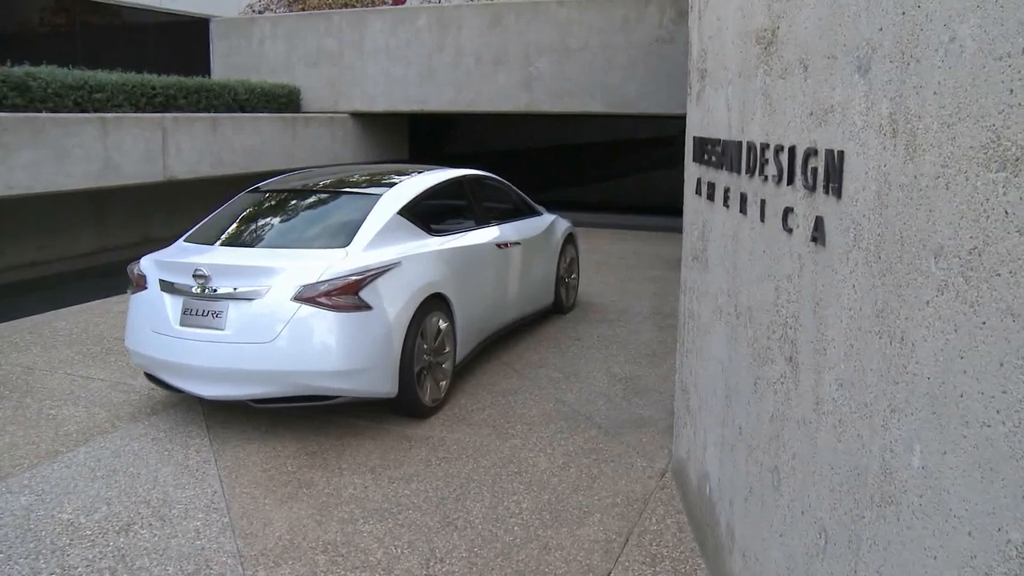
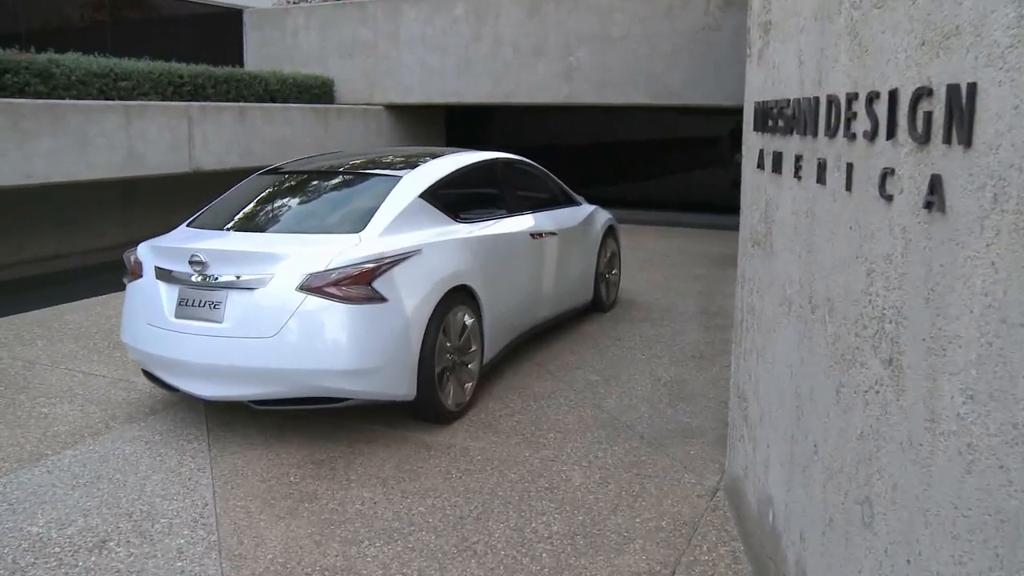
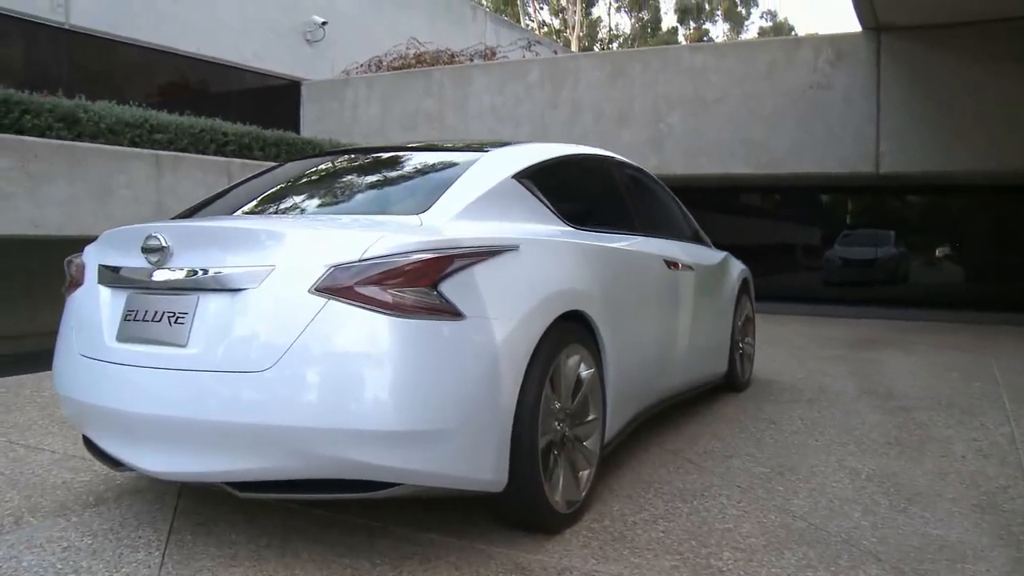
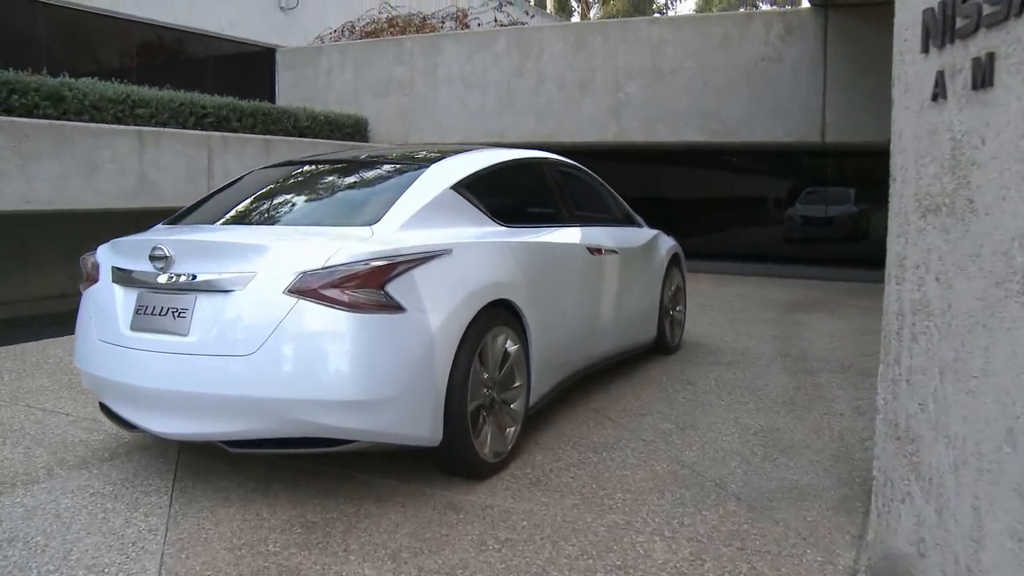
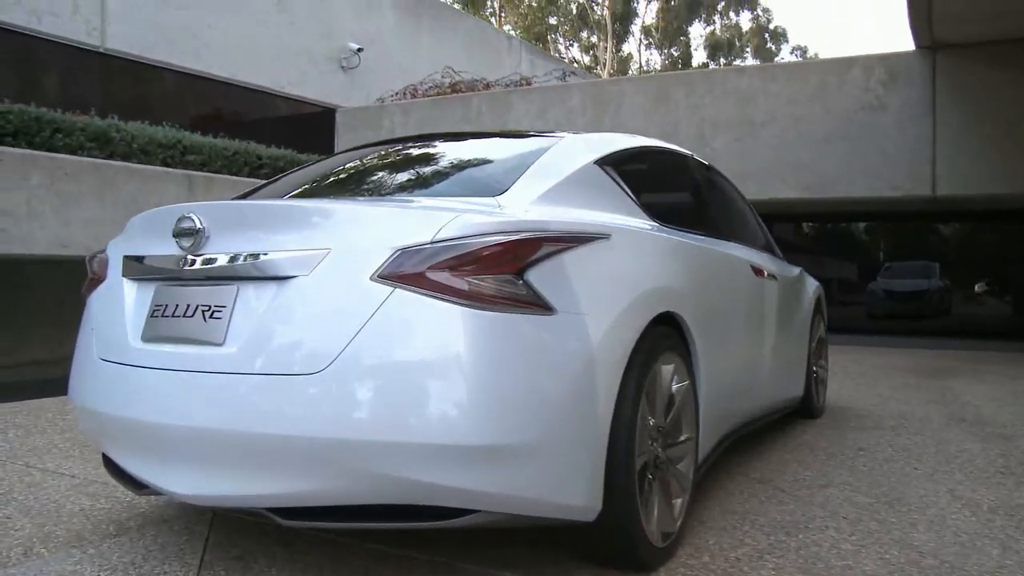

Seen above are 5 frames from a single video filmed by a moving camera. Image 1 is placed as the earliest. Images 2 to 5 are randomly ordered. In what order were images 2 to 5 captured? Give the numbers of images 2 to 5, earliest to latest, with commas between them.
2, 4, 3, 5
